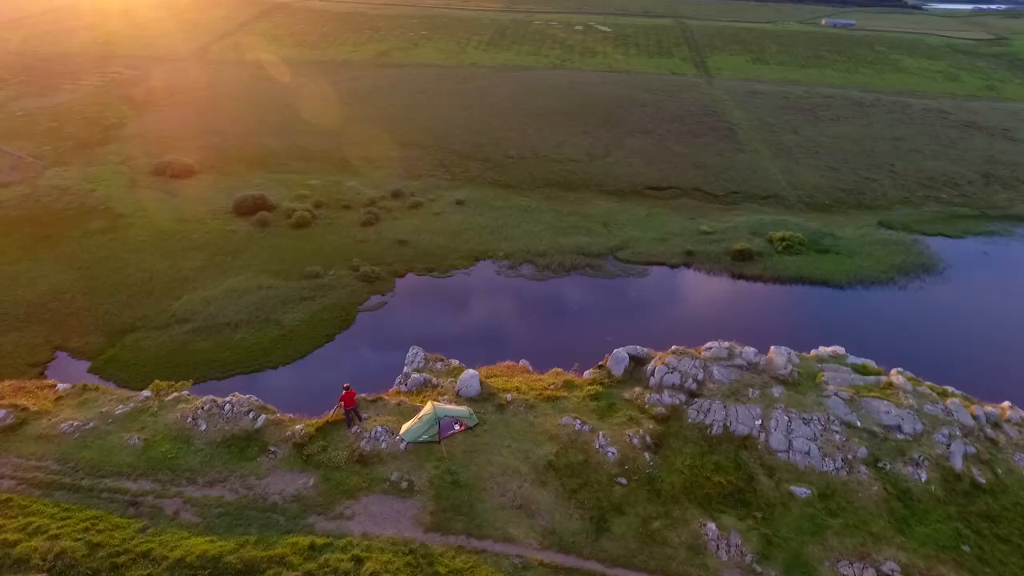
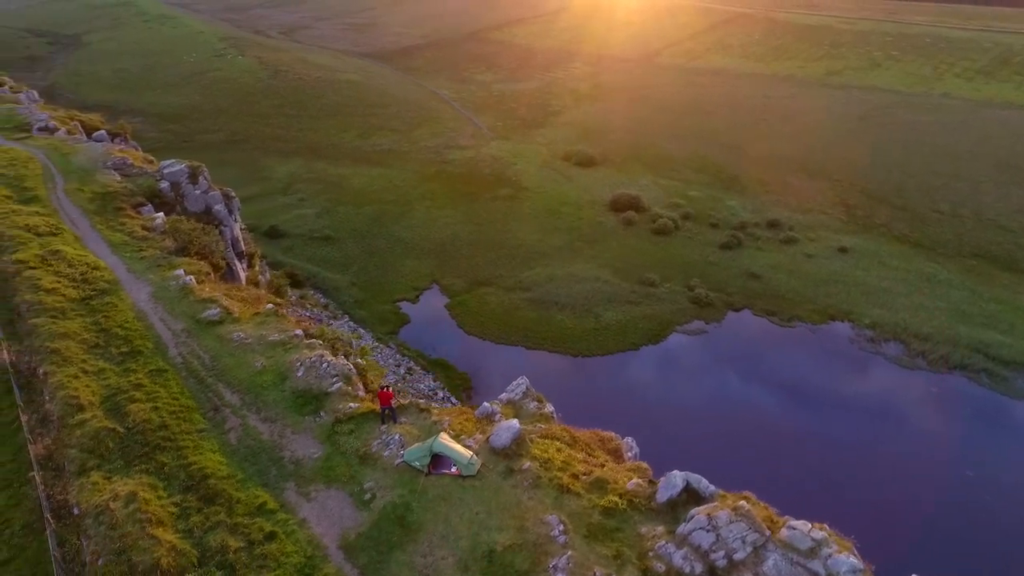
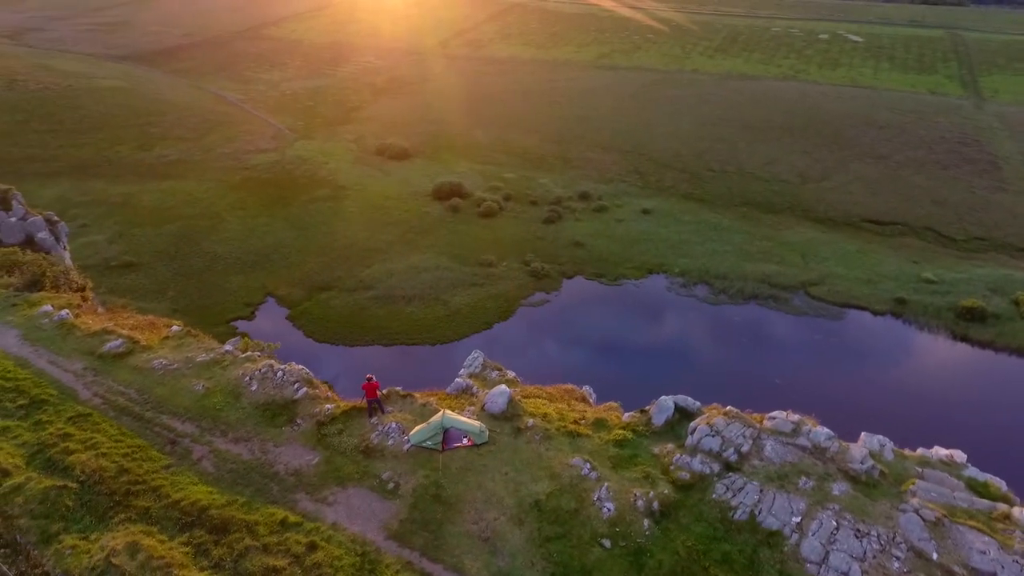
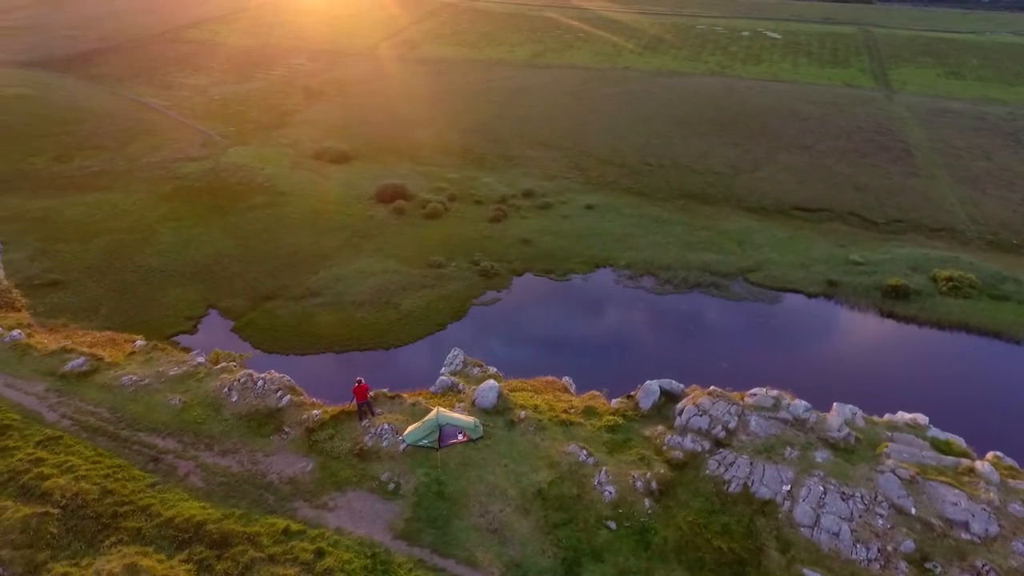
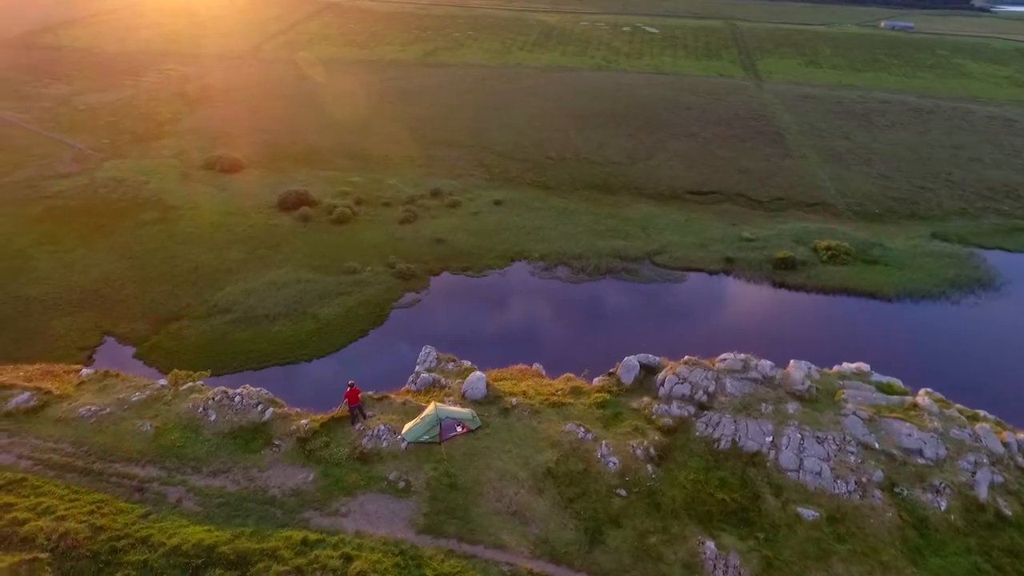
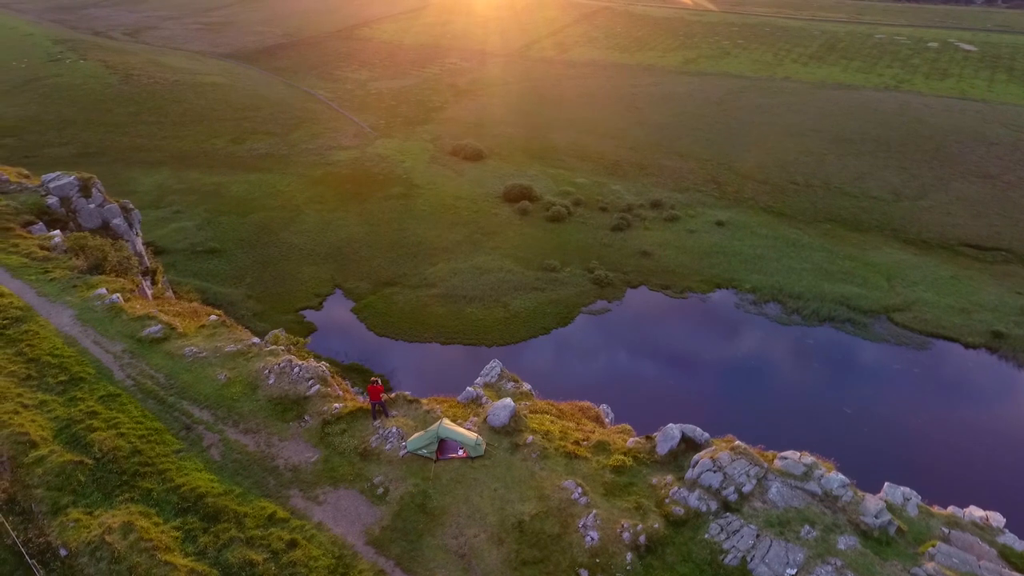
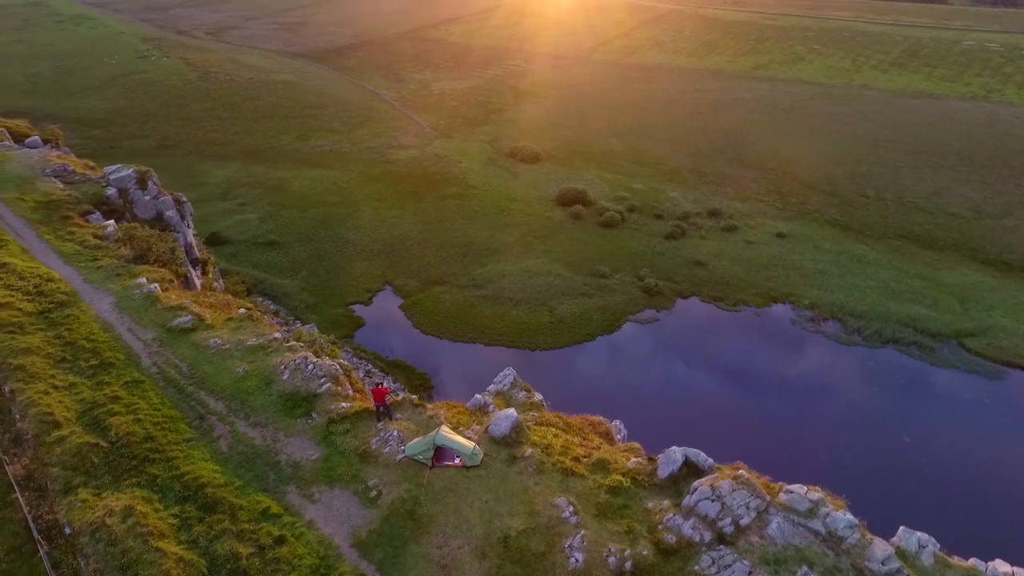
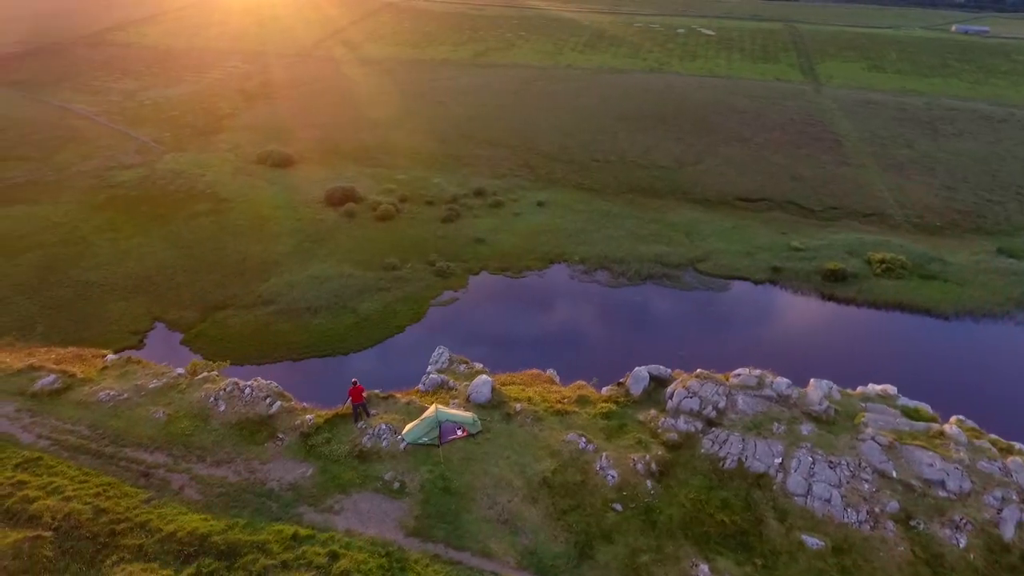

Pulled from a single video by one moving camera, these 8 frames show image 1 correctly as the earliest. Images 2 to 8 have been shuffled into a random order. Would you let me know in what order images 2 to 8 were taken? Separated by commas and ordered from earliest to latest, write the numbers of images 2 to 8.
5, 8, 4, 3, 6, 7, 2
